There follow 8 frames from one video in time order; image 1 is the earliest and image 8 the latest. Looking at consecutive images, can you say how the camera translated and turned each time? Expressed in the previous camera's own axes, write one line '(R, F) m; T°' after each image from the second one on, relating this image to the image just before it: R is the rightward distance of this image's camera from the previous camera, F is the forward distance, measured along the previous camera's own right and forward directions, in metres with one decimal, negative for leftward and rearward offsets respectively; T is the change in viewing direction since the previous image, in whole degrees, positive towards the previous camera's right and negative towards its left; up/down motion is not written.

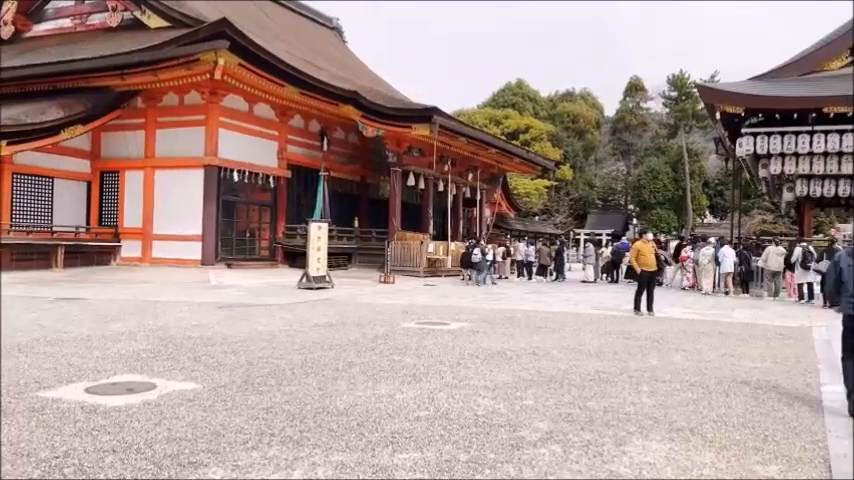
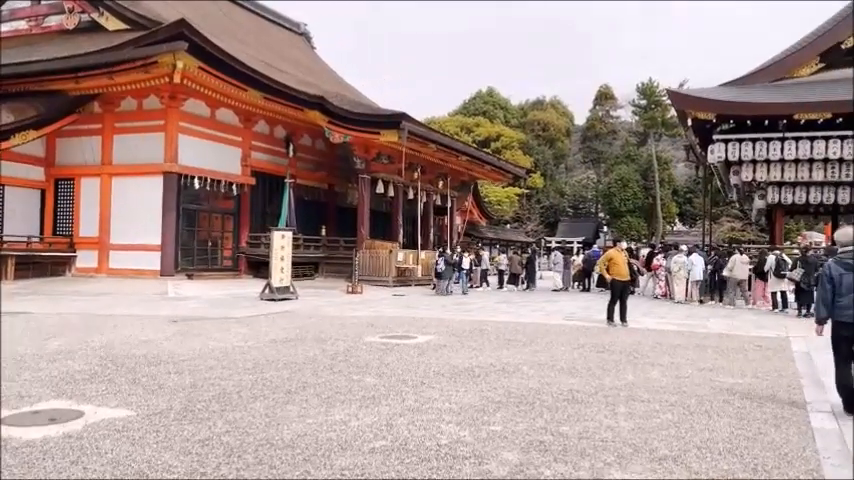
(+0.1, +0.4) m; +2°
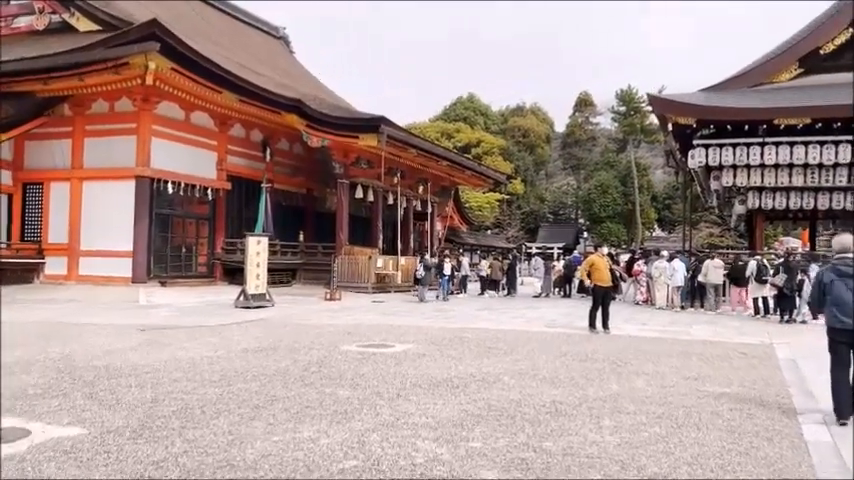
(0.0, +0.3) m; +2°
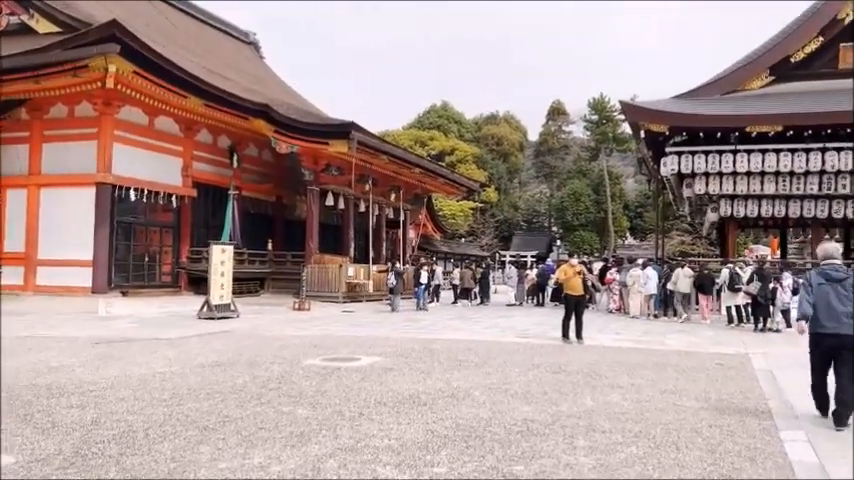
(+0.1, +0.3) m; +2°
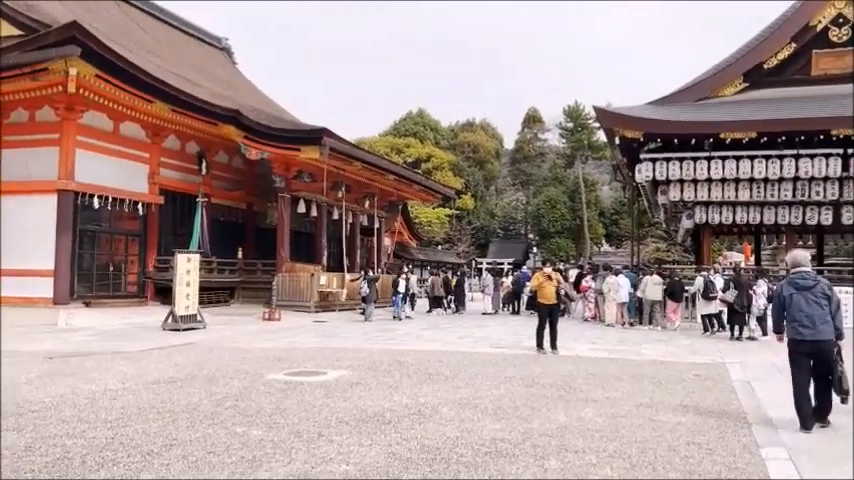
(+0.1, +0.3) m; +2°
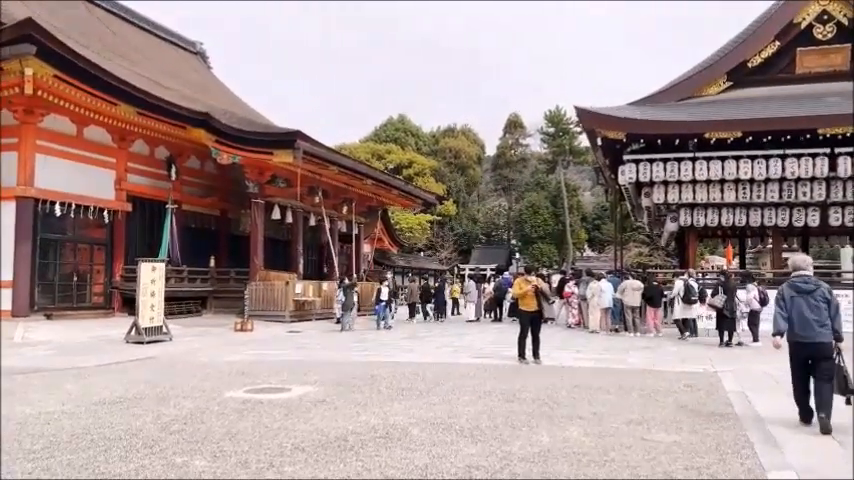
(+0.1, +0.5) m; +1°
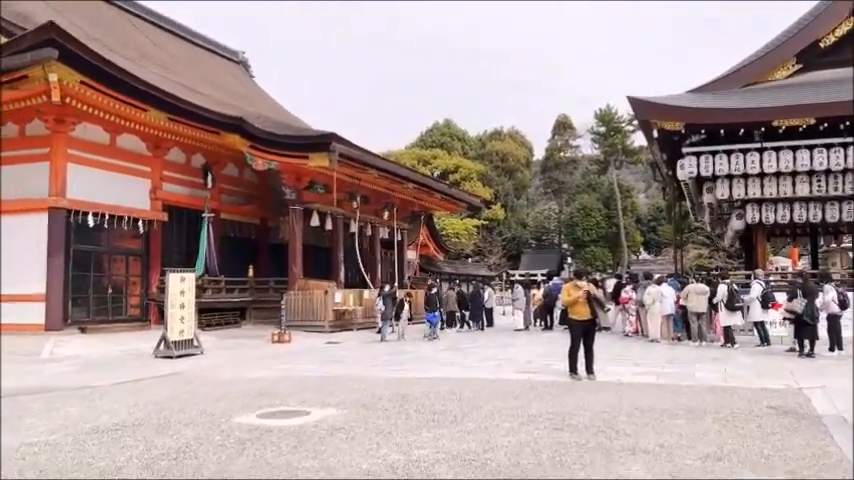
(+0.2, +0.9) m; -4°
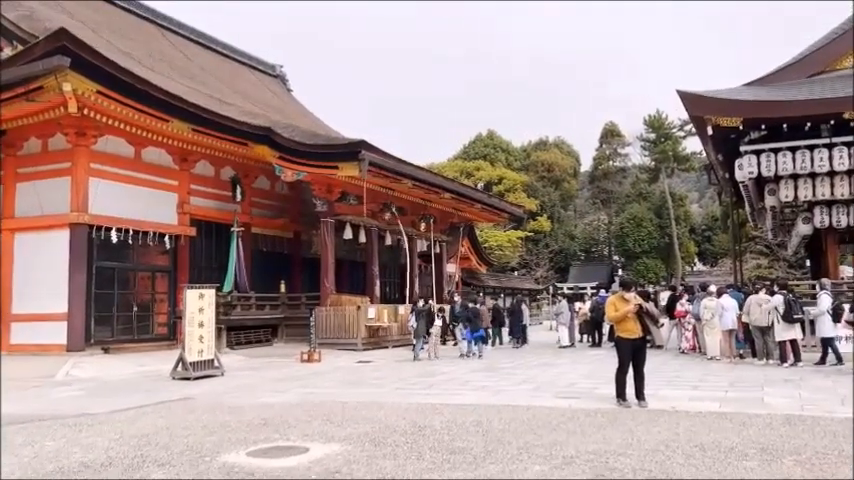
(+0.3, +0.9) m; -4°
